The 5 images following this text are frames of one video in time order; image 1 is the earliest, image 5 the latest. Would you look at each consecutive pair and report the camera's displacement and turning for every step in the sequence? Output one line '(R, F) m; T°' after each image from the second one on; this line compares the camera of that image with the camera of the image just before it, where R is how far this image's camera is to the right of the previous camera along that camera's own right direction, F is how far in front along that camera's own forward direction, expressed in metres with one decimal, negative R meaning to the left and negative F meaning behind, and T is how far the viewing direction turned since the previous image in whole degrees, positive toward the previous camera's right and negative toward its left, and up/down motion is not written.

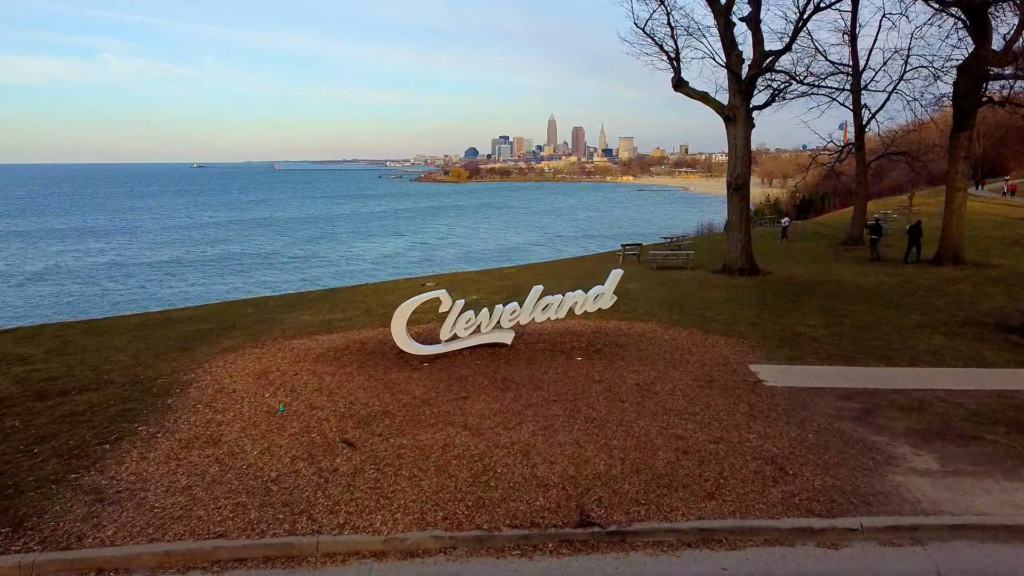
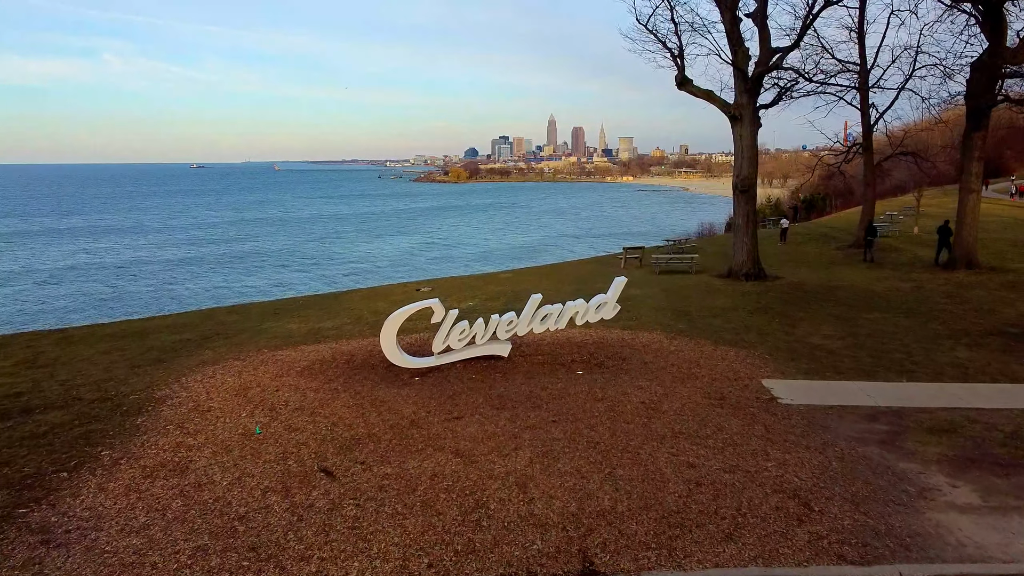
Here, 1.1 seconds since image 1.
(0.0, +0.6) m; 0°
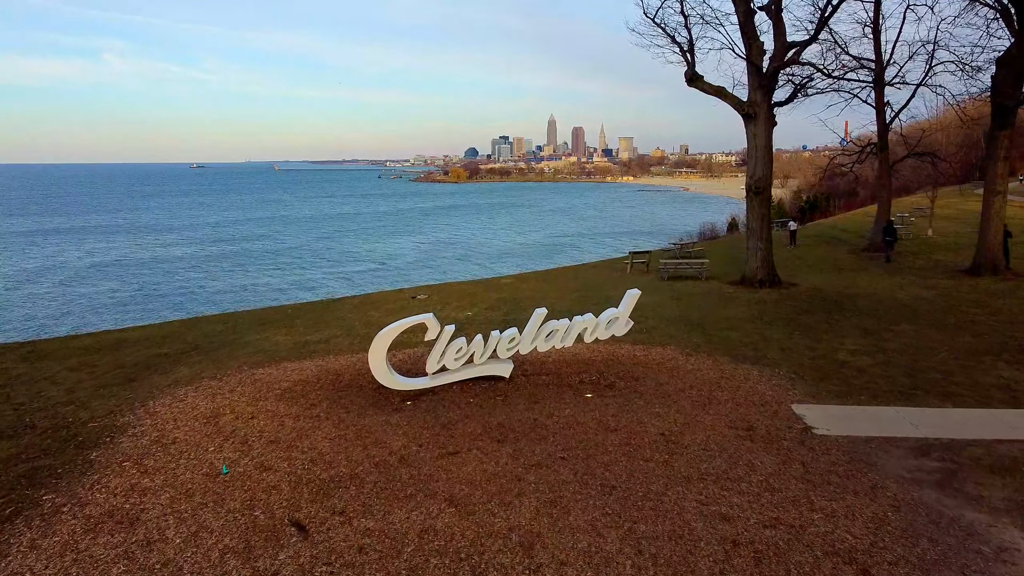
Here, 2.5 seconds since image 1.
(0.0, +0.9) m; 0°
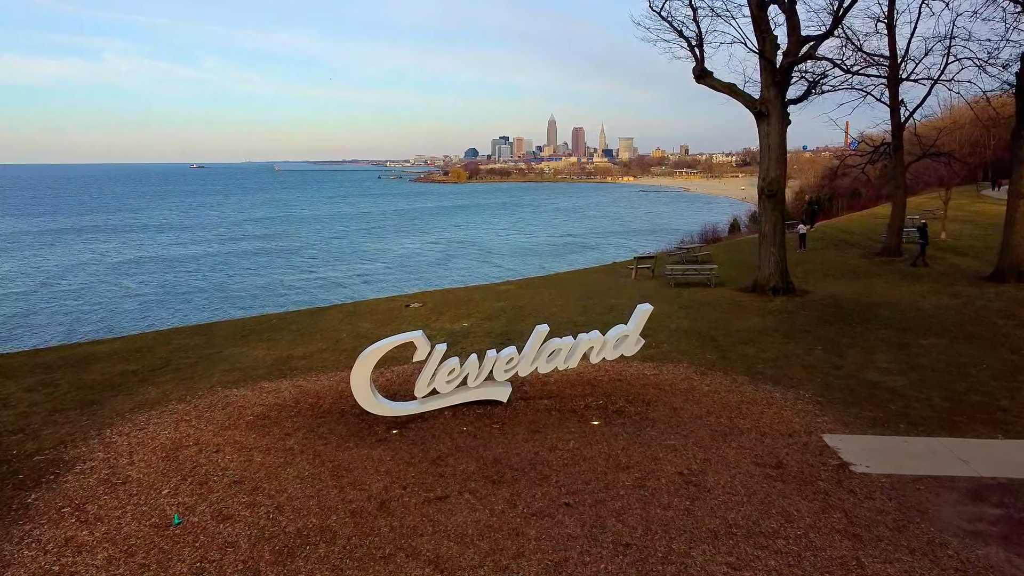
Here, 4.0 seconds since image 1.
(0.0, +0.9) m; 0°
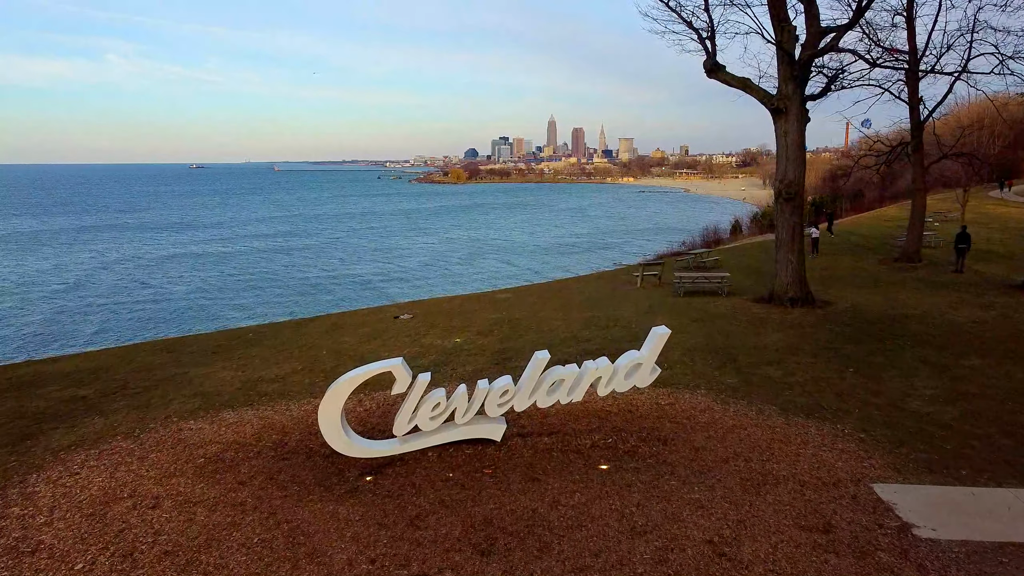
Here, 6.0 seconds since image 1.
(+0.1, +1.1) m; 0°
